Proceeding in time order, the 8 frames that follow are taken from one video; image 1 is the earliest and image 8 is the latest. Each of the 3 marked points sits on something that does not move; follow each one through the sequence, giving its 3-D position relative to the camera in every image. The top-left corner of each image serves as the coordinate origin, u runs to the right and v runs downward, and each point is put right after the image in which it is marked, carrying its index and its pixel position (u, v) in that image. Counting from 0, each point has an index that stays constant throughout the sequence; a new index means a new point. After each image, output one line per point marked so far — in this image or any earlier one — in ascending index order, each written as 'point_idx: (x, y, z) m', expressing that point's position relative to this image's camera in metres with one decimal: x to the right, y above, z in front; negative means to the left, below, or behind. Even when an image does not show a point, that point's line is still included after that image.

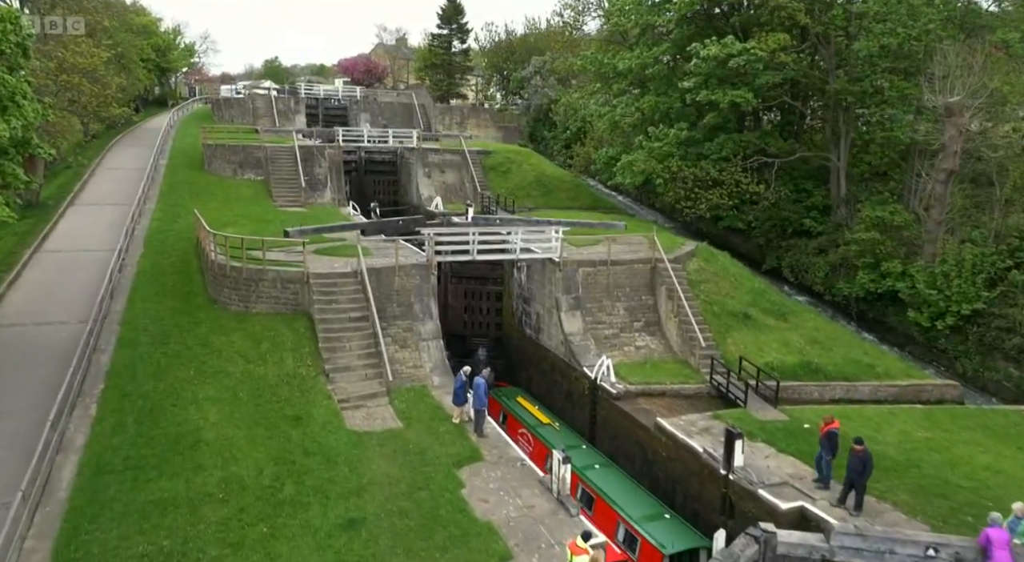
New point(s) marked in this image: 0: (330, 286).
0: (-4.1, -0.1, +15.8) m
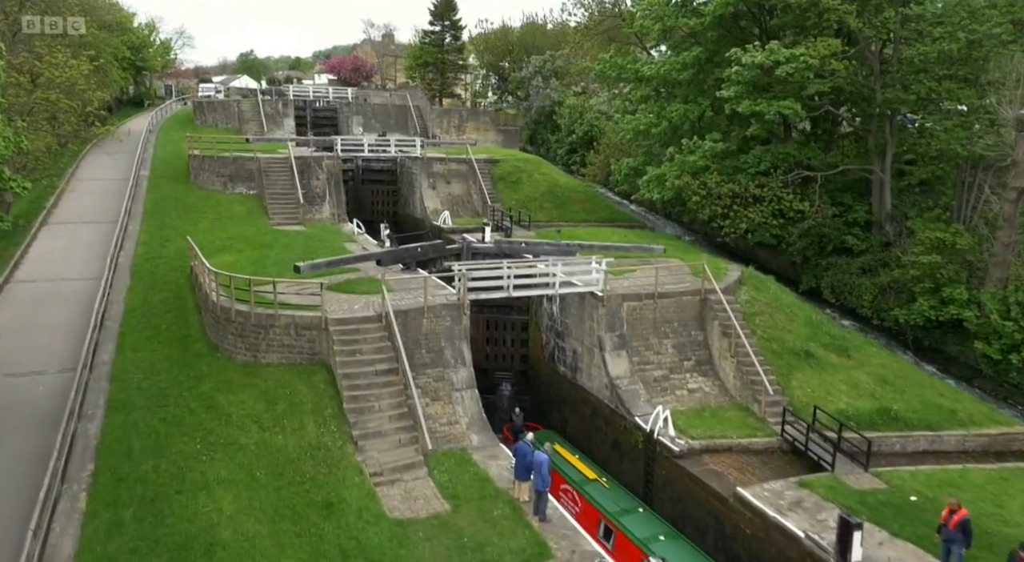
0: (-3.2, -1.0, +13.8) m
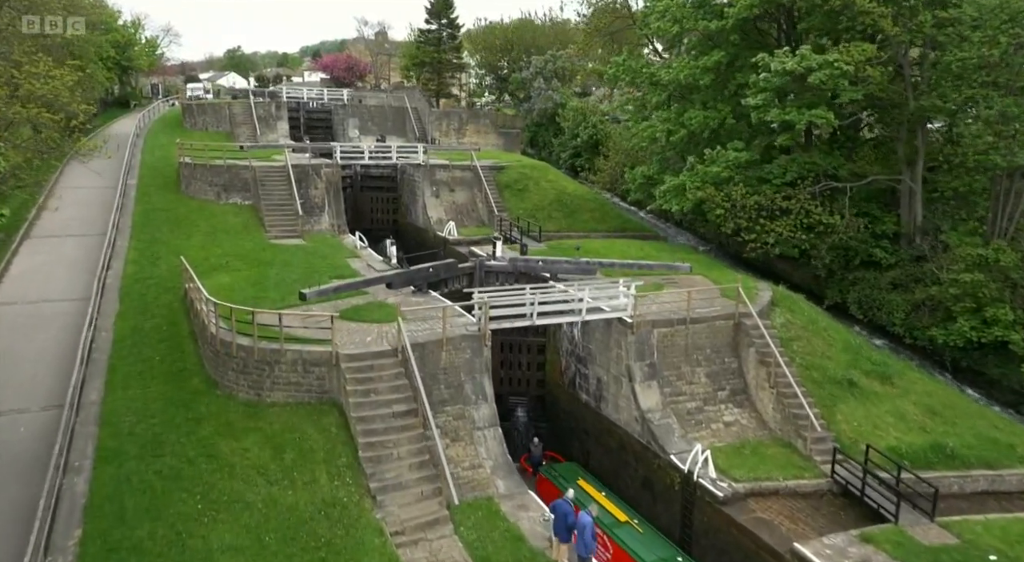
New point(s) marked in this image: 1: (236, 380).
0: (-2.7, -1.6, +12.6) m
1: (-5.3, -1.9, +13.2) m
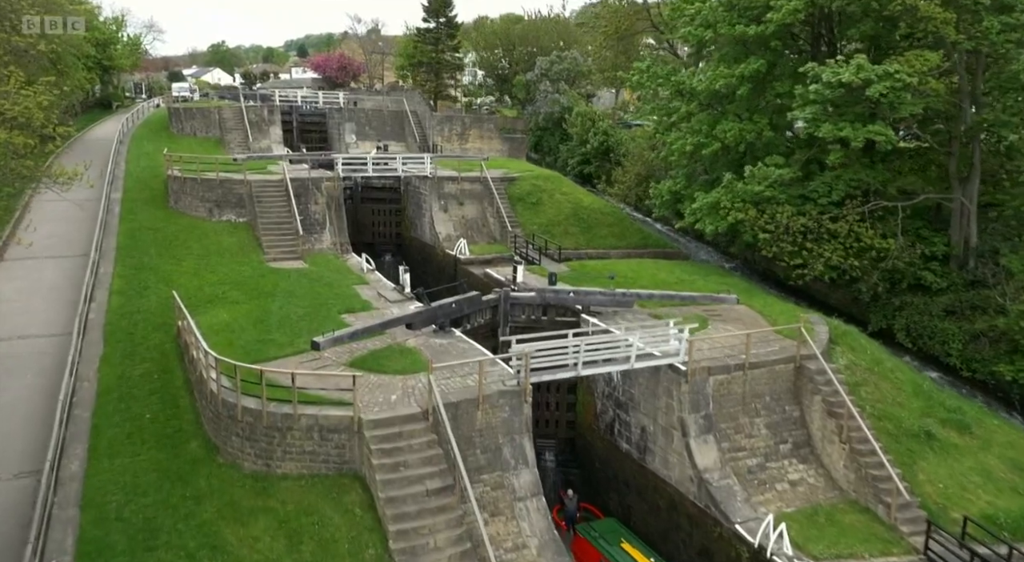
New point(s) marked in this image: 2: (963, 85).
0: (-1.9, -2.5, +10.9) m
1: (-4.5, -2.7, +11.4) m
2: (+11.8, +5.1, +18.2) m
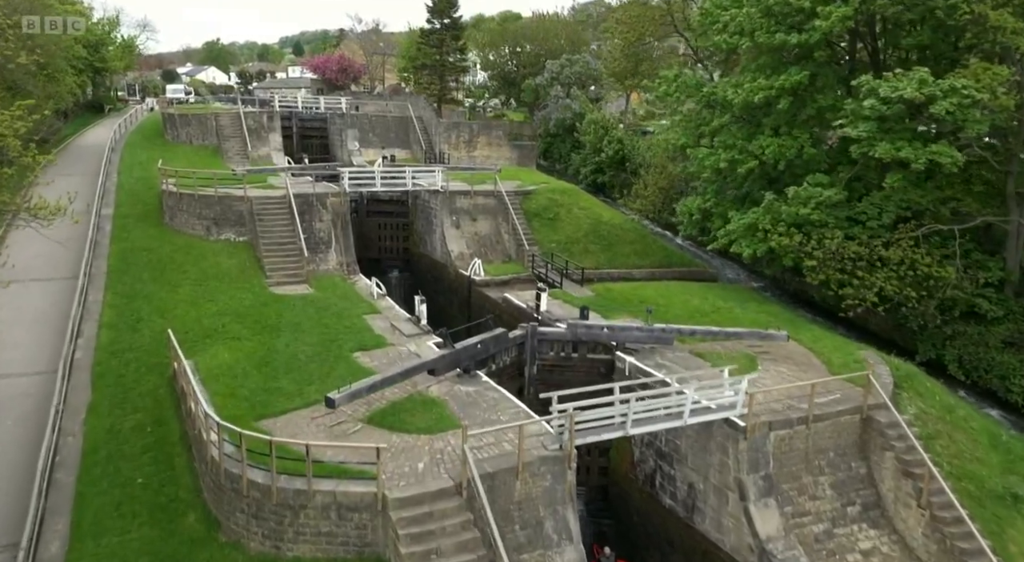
0: (-1.2, -3.2, +9.4) m
1: (-3.8, -3.5, +9.9) m
2: (+12.4, +4.4, +16.8) m
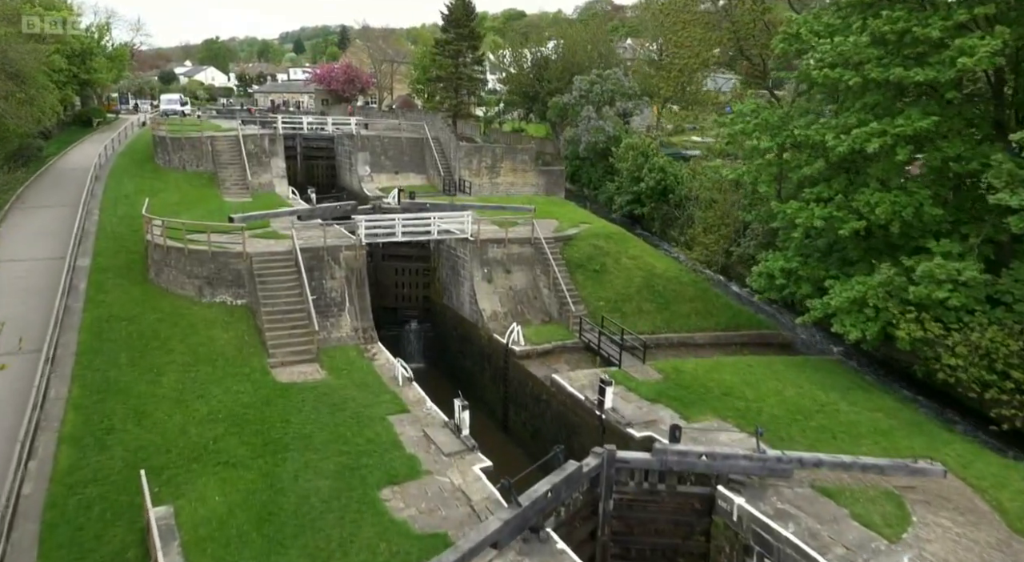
0: (0.0, -5.2, +6.1) m
1: (-2.6, -5.5, +6.6) m
2: (+13.7, +2.4, +13.4) m
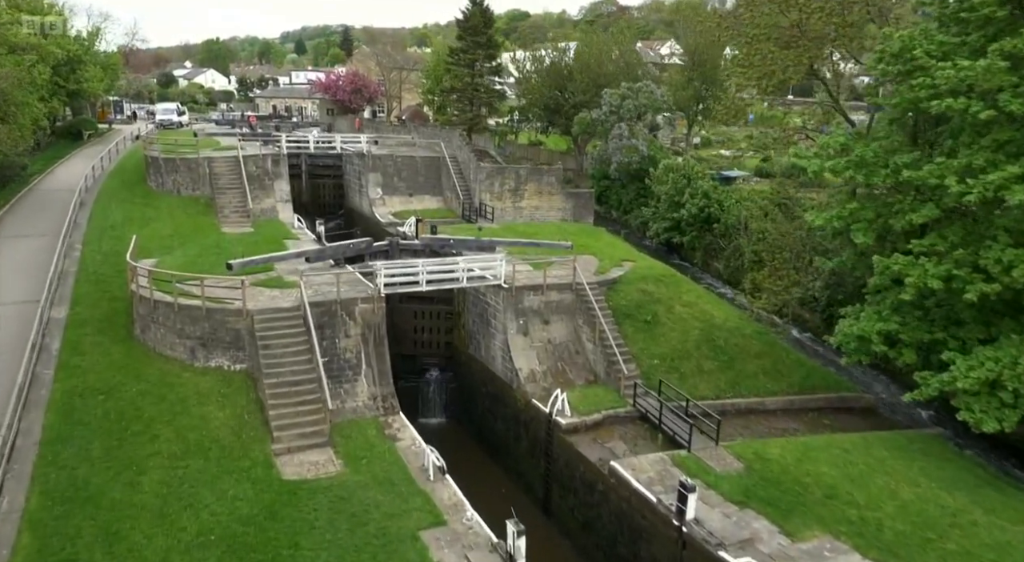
0: (+1.1, -6.7, +3.3) m
1: (-1.5, -6.9, +3.8) m
2: (+14.7, +1.0, +10.6) m
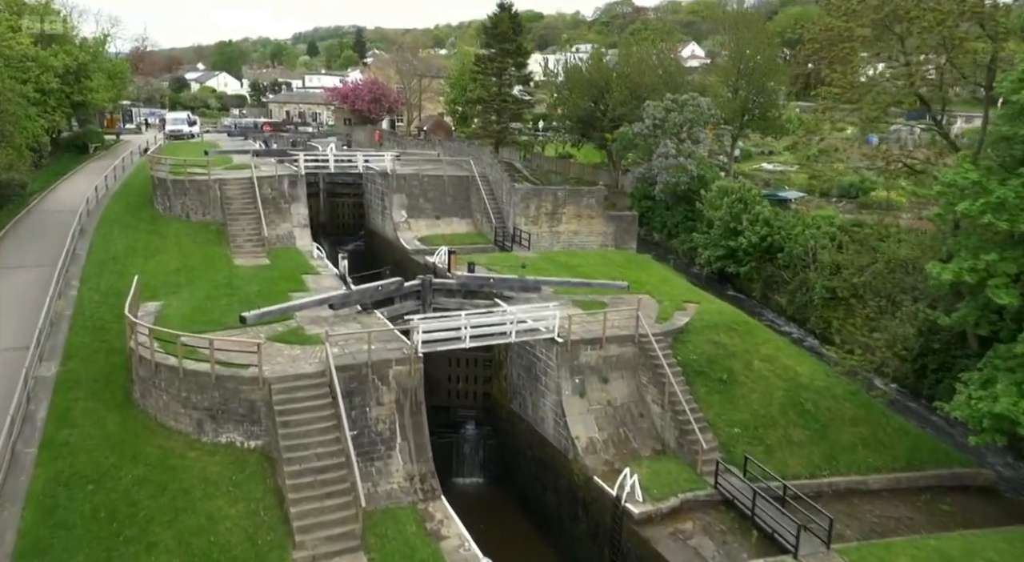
0: (+2.1, -7.9, +0.7) m
1: (-0.5, -8.1, +1.3) m
2: (+15.9, -0.3, +7.8) m
